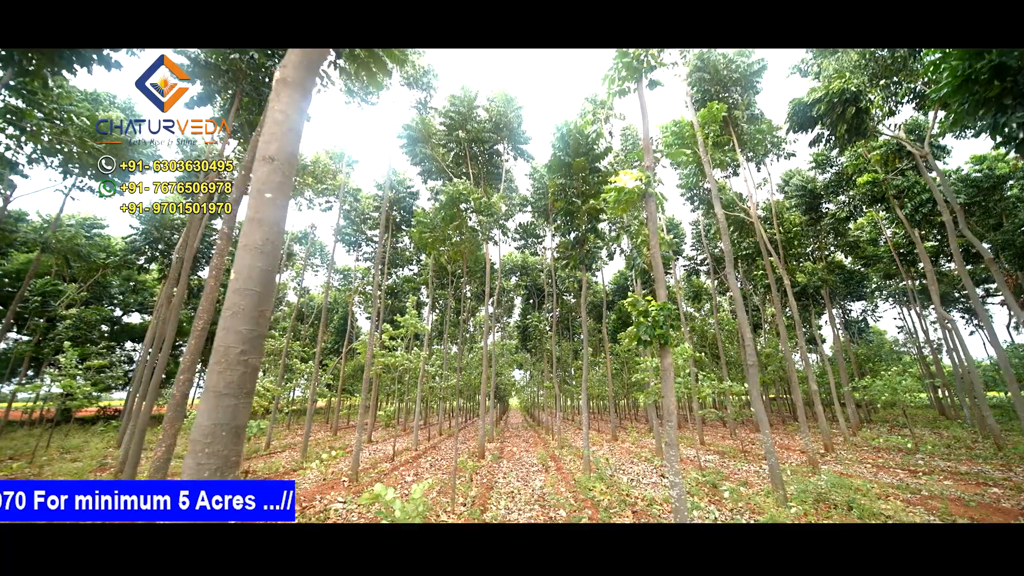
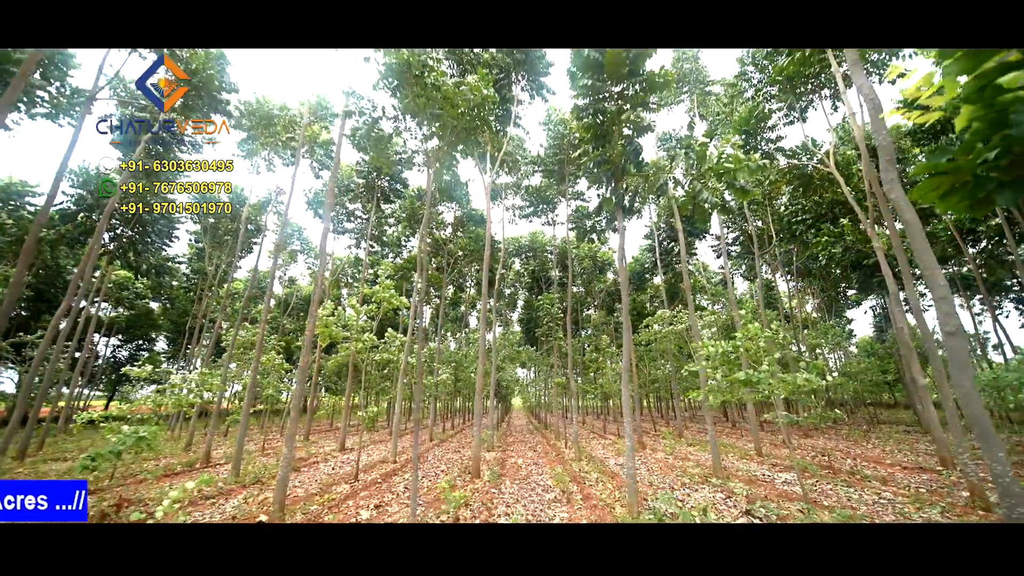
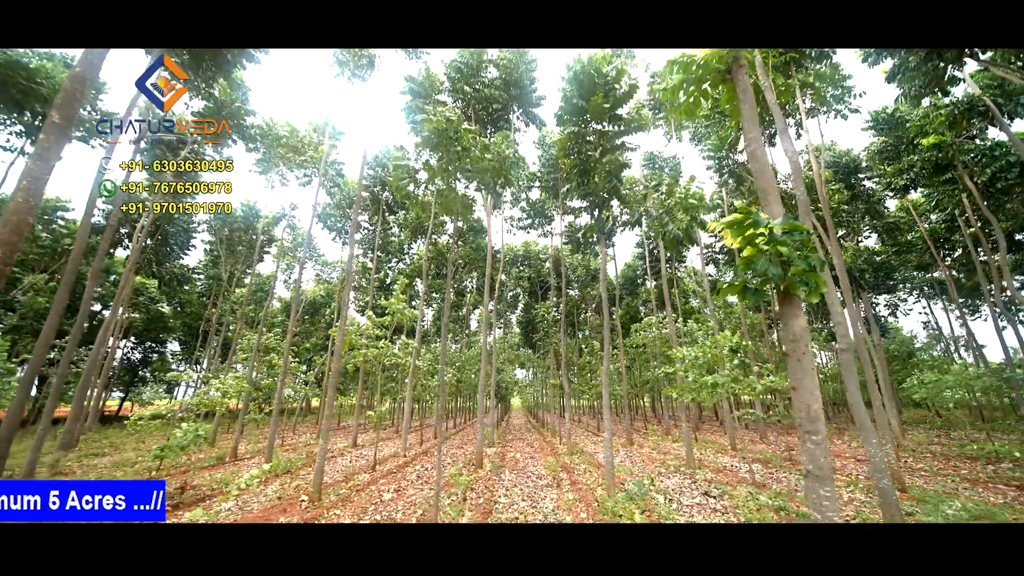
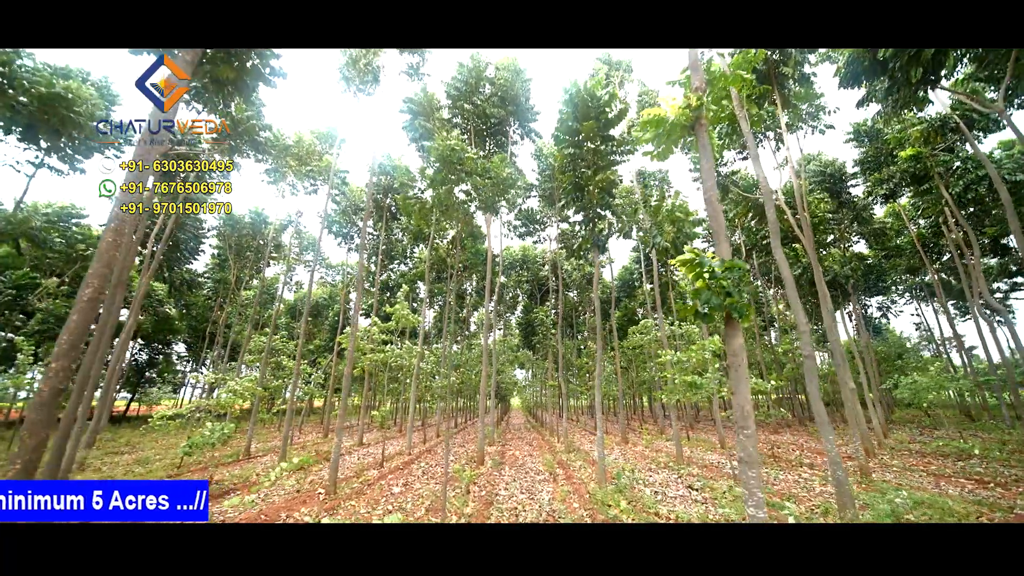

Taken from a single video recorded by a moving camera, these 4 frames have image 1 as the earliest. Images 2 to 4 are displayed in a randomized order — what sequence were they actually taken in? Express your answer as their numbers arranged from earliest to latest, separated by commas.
4, 3, 2
